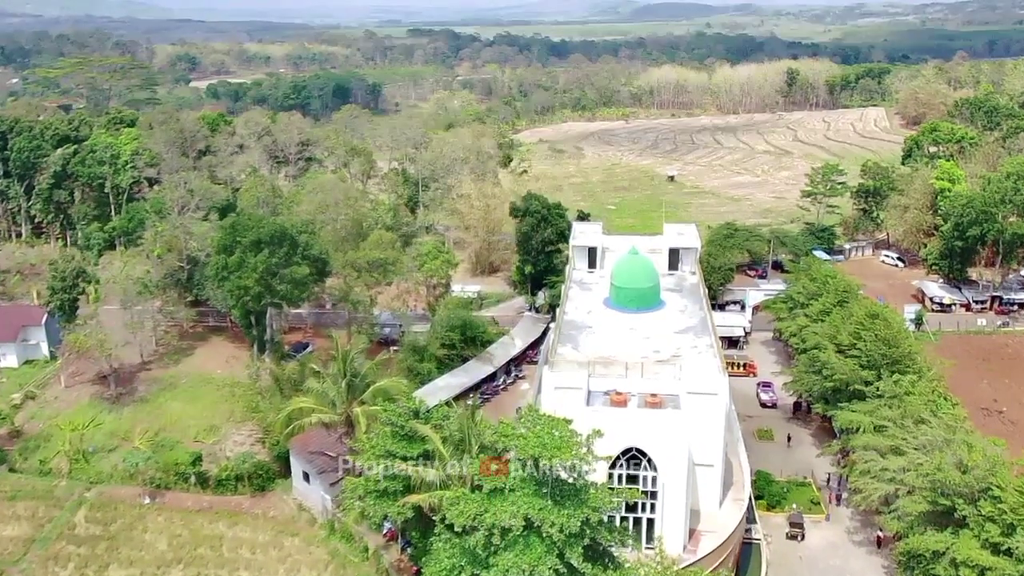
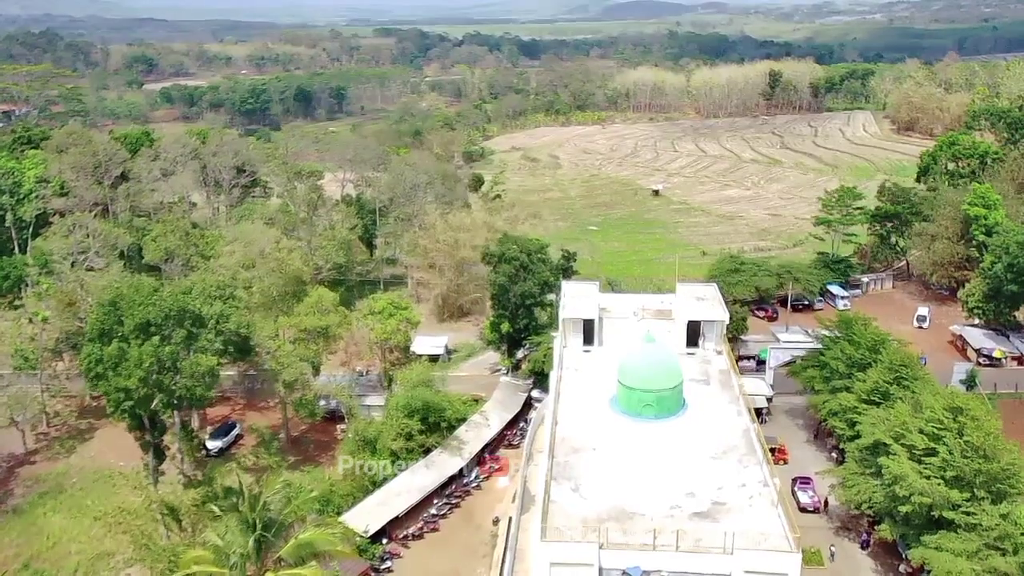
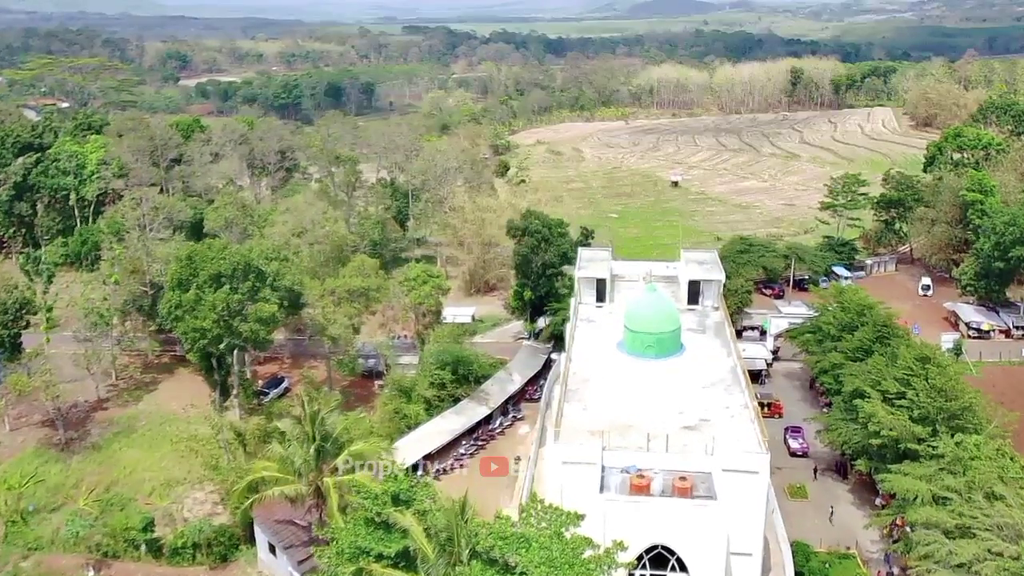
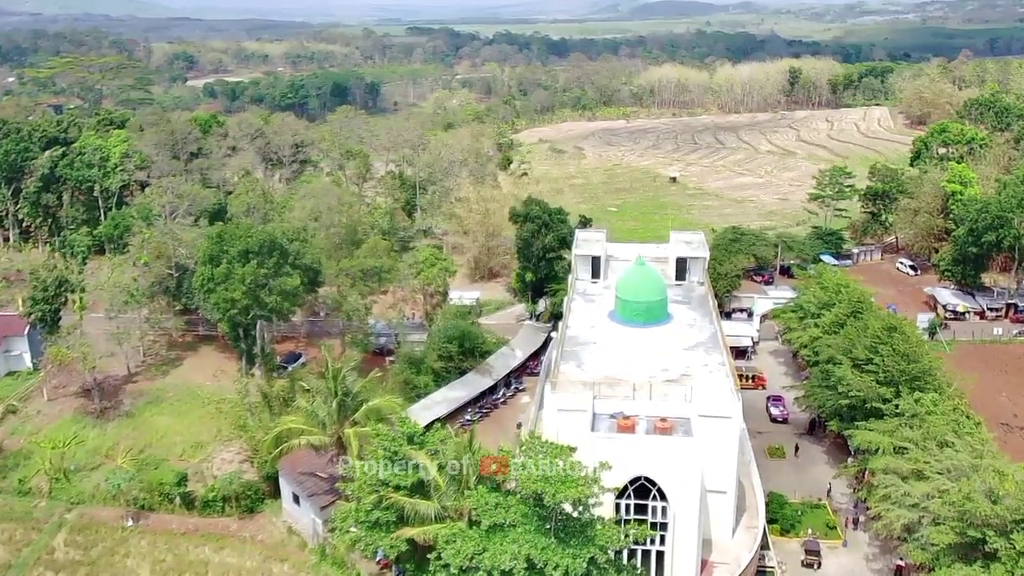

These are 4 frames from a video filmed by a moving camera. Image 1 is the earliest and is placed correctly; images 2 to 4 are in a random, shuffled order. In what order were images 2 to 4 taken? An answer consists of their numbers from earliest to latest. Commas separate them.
4, 3, 2
